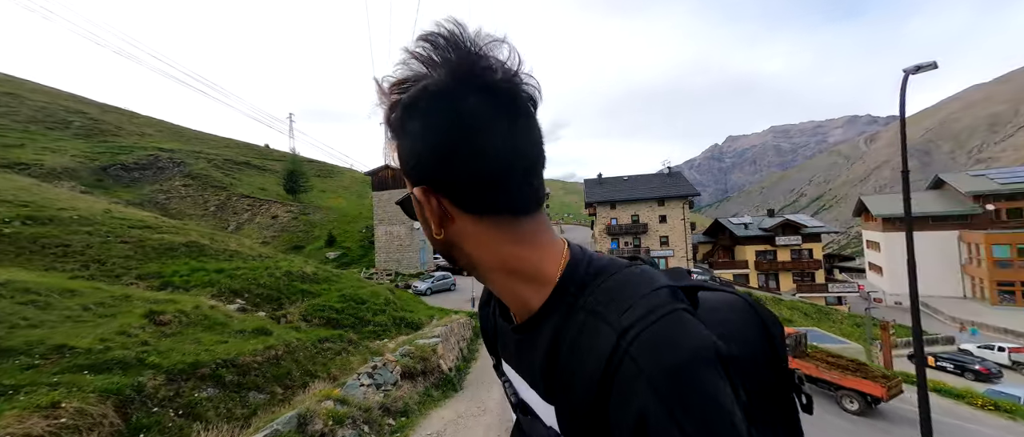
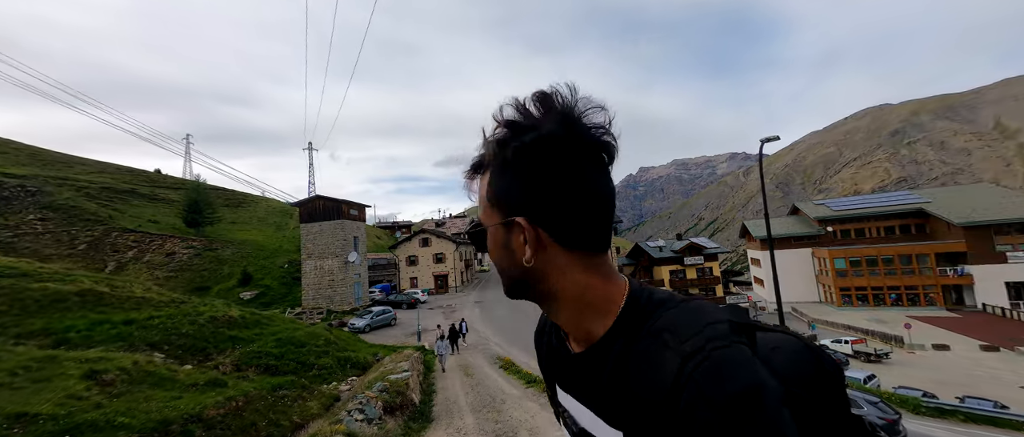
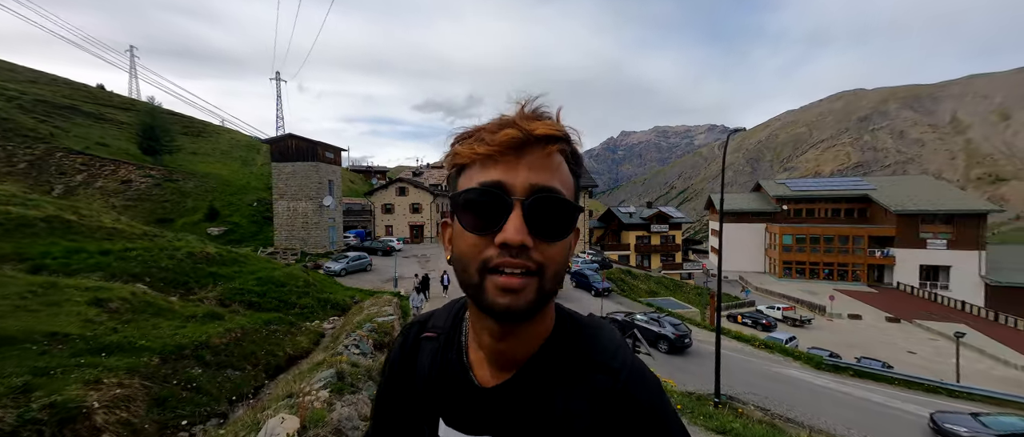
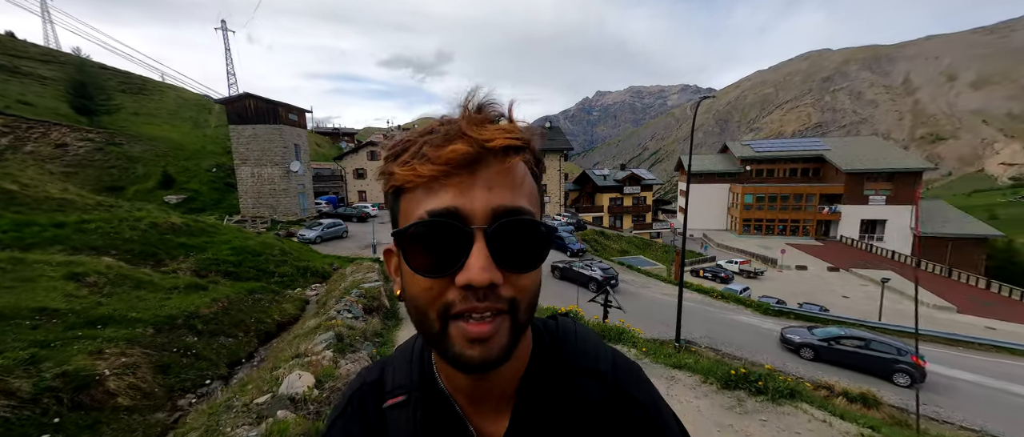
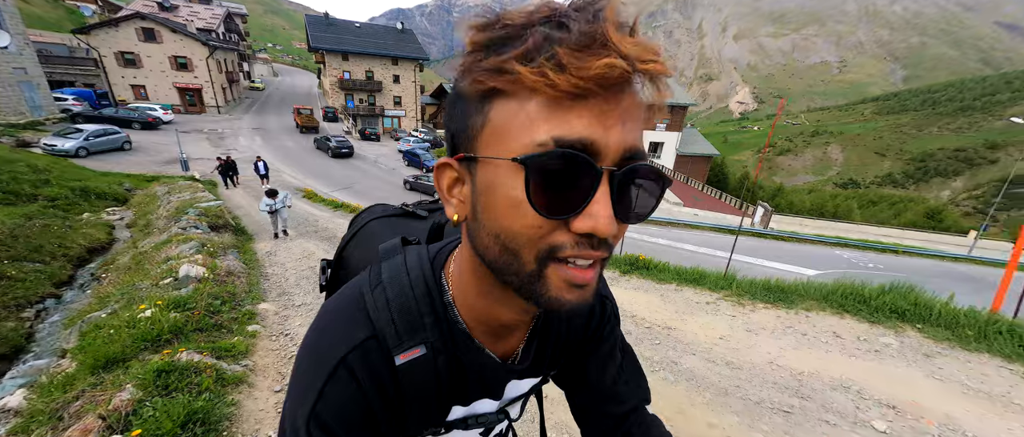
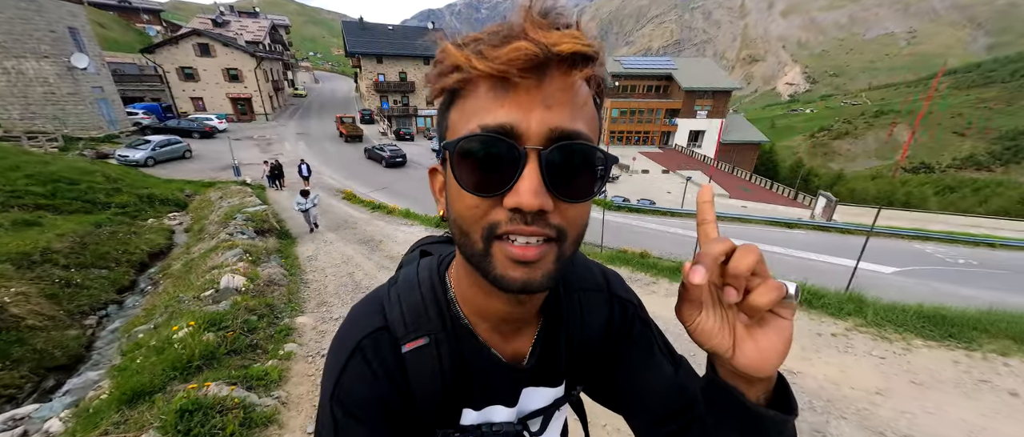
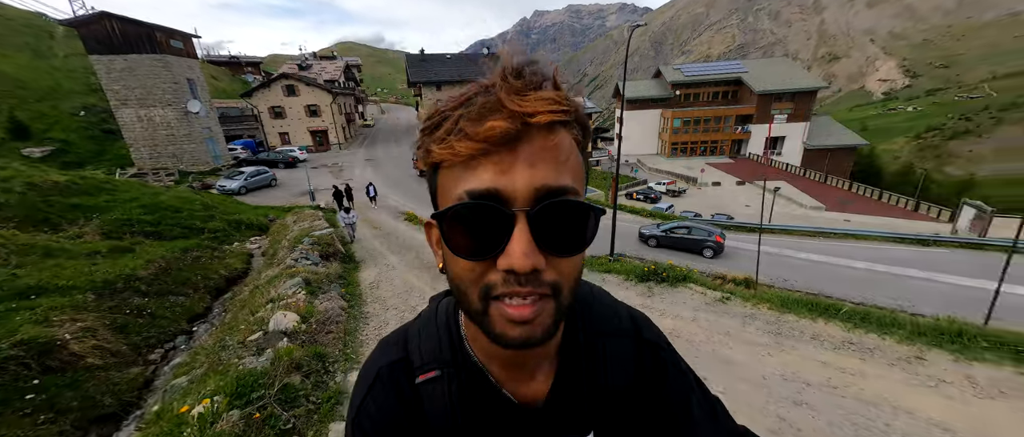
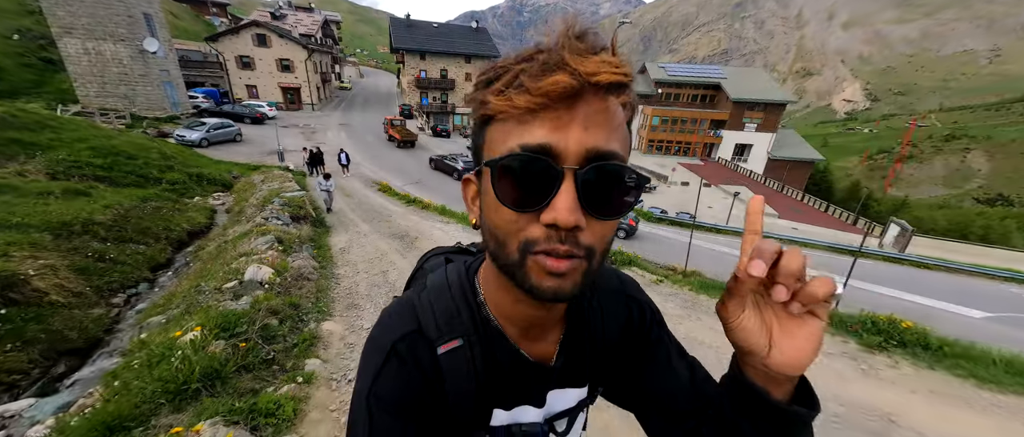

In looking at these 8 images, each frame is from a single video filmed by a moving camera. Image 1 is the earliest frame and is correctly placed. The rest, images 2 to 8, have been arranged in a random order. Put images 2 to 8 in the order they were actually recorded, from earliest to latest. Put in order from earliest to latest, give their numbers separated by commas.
2, 3, 4, 7, 8, 6, 5
